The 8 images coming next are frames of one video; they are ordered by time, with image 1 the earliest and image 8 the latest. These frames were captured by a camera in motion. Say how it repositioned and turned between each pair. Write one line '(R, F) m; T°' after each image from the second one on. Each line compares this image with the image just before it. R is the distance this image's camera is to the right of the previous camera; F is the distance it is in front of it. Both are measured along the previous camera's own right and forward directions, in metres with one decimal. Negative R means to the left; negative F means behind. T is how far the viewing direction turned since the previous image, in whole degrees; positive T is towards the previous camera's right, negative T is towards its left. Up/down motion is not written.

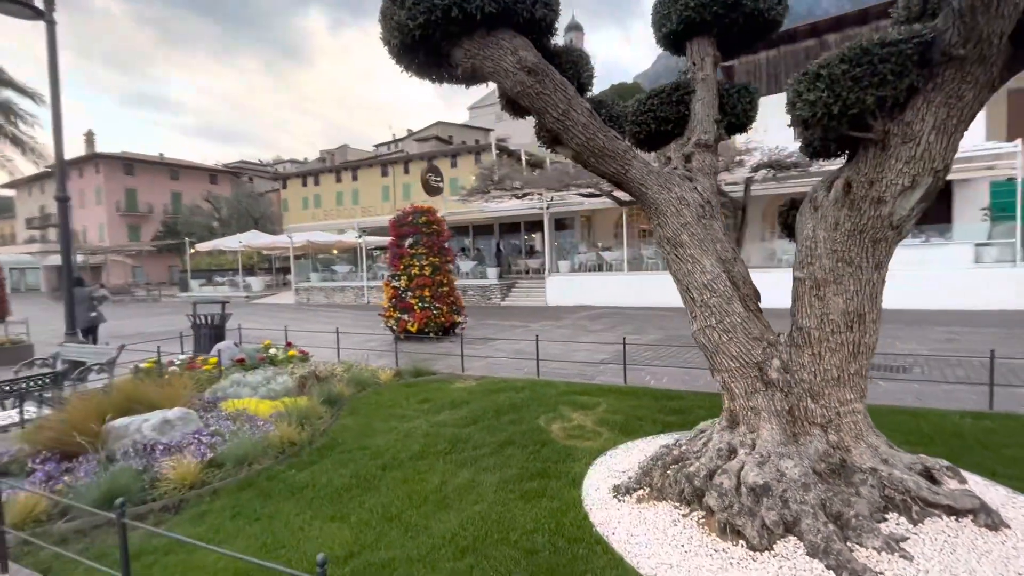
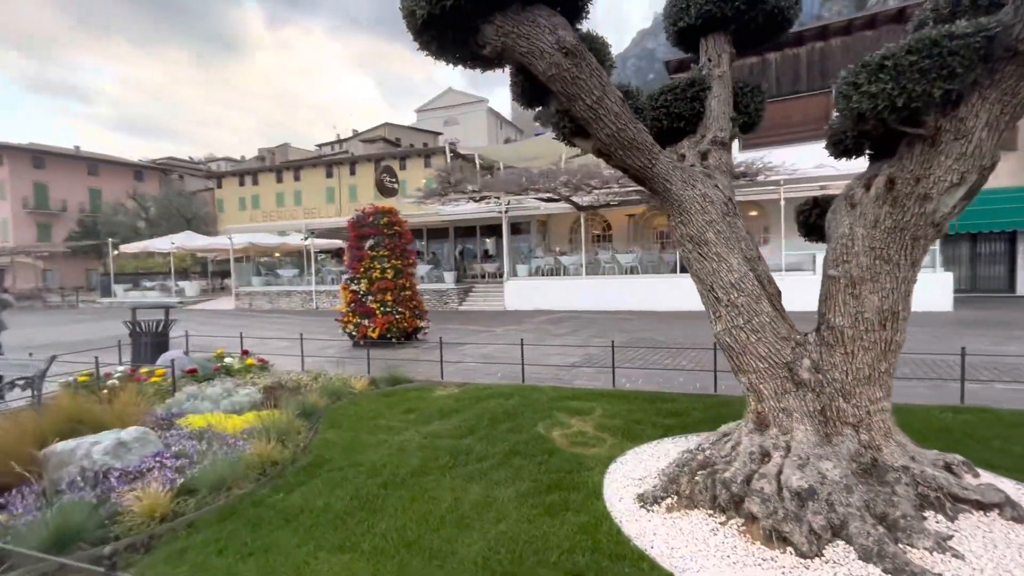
(-0.5, +0.3) m; +6°
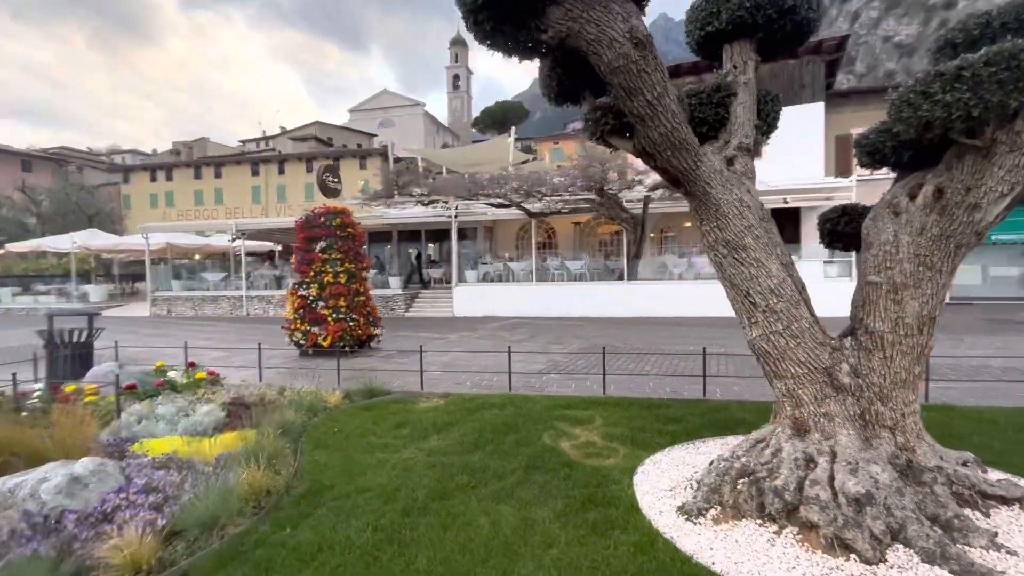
(-0.7, +0.3) m; +8°
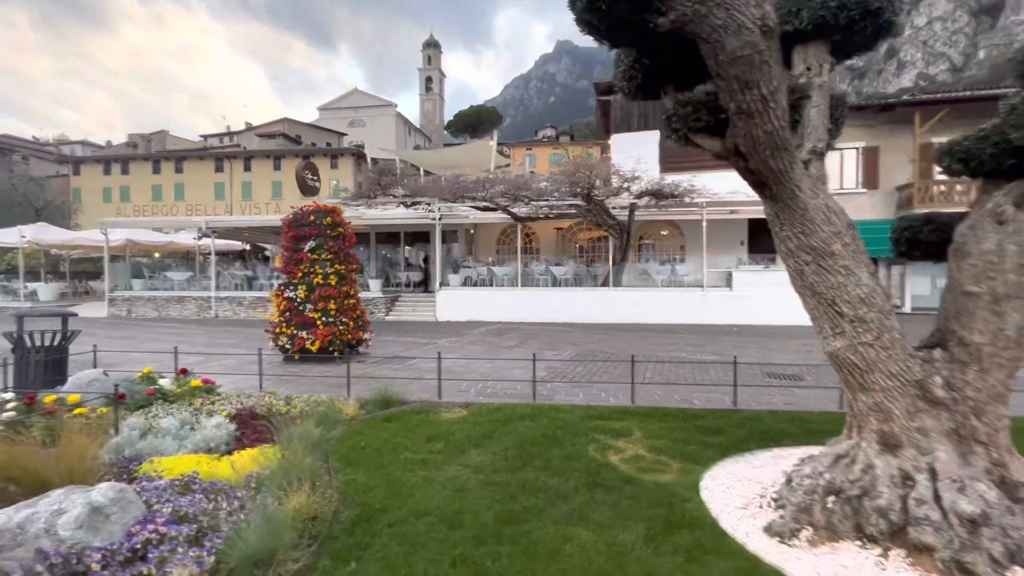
(-0.7, +0.3) m; +4°
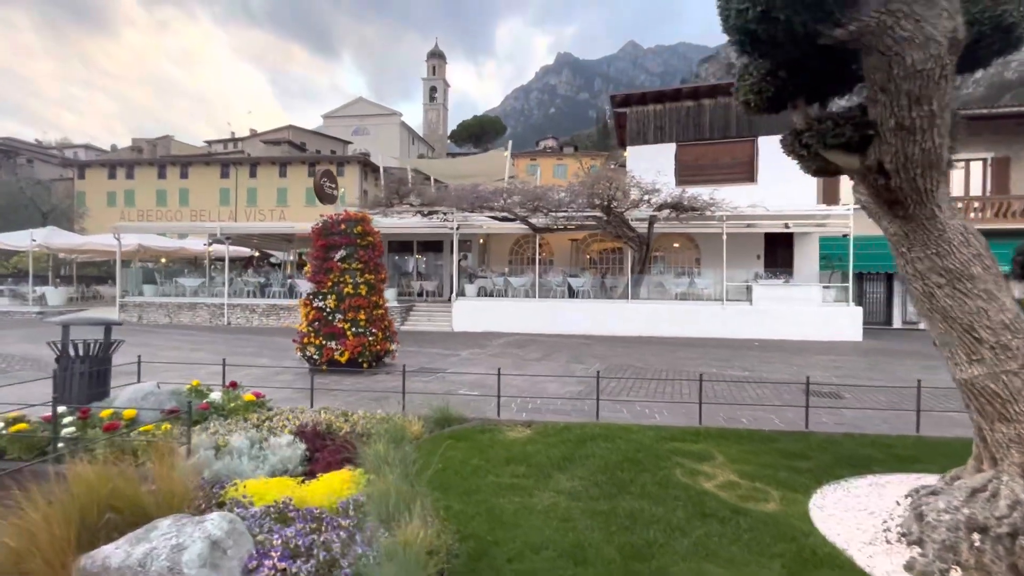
(-0.8, +0.2) m; 0°
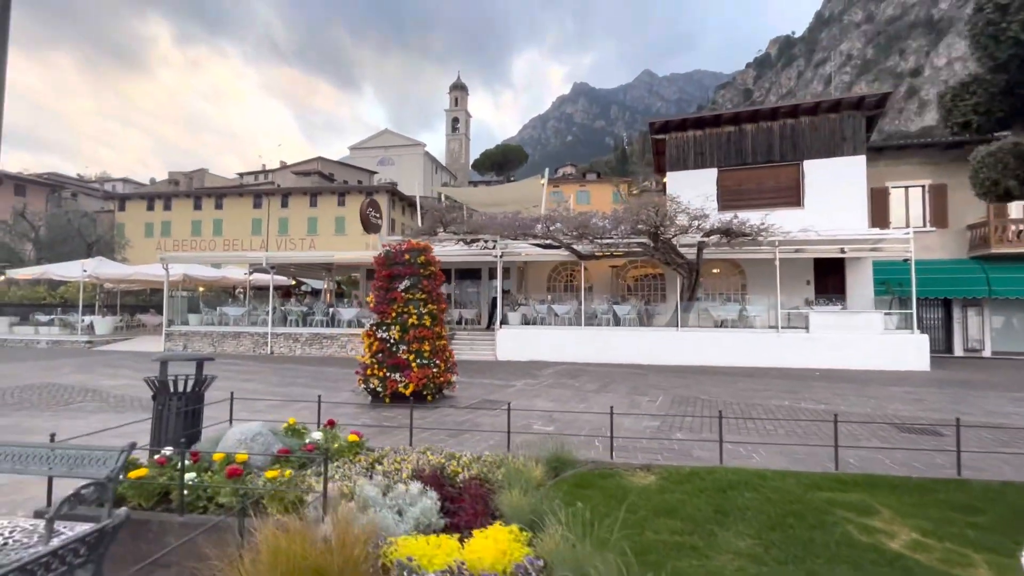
(-1.1, +0.2) m; -2°
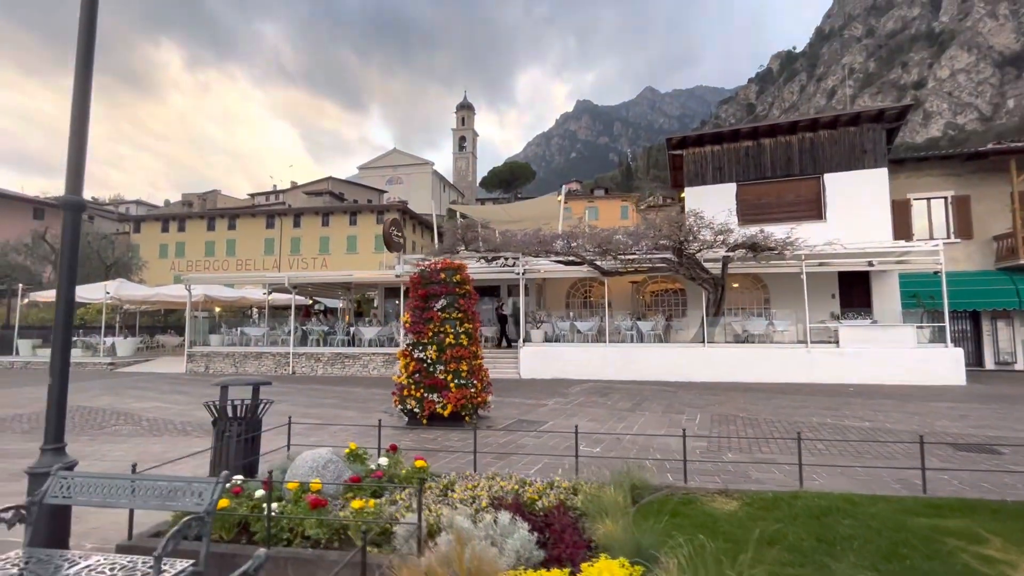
(-0.7, +0.1) m; -1°
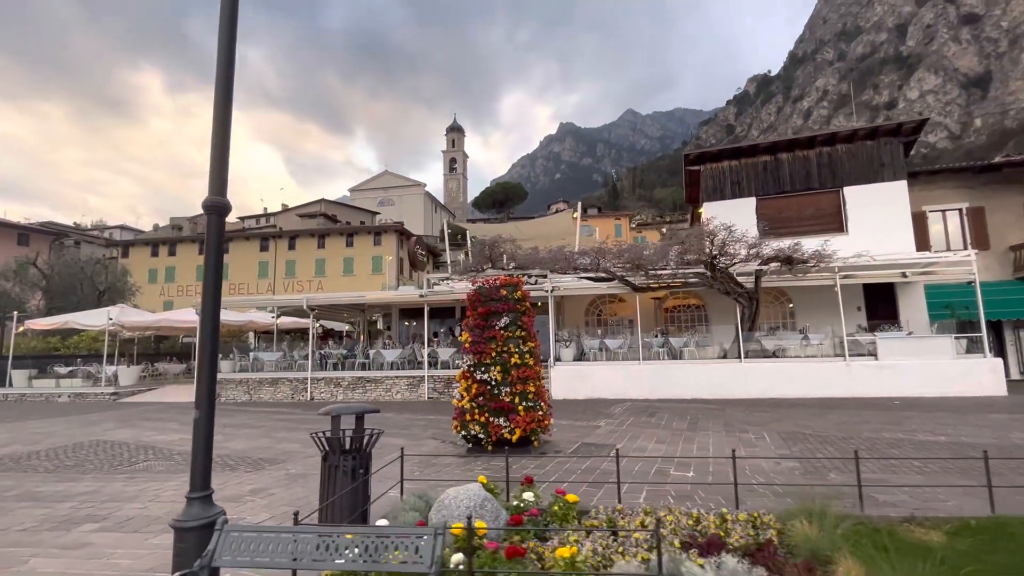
(-1.6, +0.5) m; +2°
